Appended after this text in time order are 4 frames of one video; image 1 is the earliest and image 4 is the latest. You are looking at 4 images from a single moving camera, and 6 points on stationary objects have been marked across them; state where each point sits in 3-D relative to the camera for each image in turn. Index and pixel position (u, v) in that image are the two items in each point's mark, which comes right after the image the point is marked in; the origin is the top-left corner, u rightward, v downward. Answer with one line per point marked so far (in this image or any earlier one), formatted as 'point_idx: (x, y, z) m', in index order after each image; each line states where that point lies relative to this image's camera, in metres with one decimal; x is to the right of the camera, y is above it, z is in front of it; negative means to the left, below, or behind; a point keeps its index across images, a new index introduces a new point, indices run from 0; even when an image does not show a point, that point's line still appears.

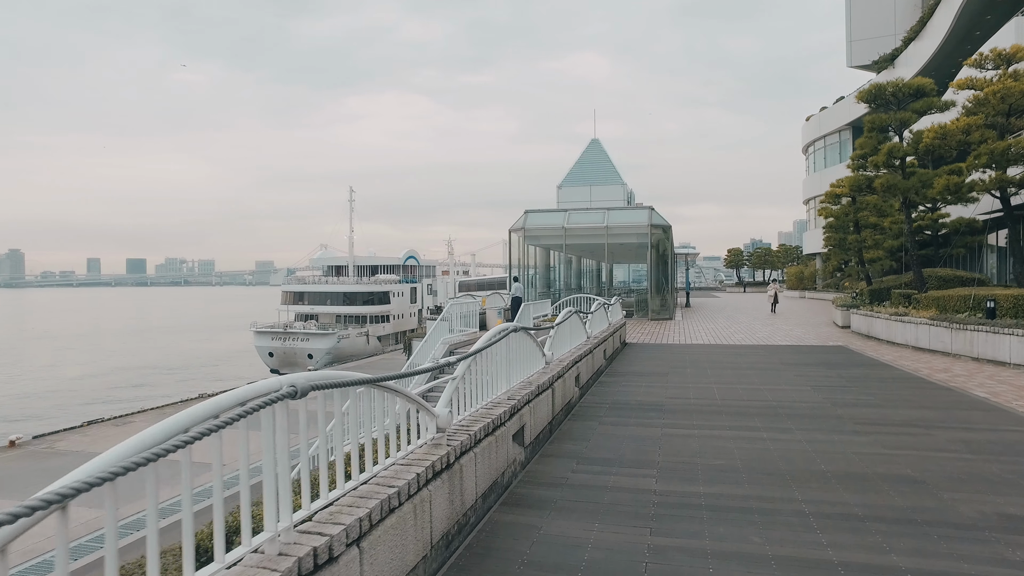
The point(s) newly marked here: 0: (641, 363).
0: (+2.0, -1.2, +10.7) m
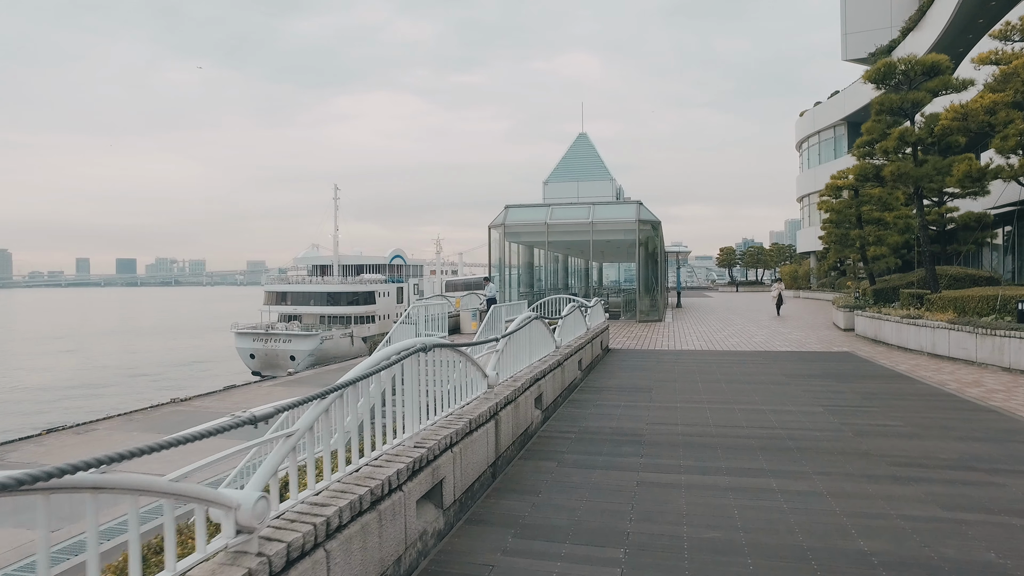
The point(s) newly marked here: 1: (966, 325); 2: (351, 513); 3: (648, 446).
0: (+1.5, -1.2, +9.3) m
1: (+6.5, -0.5, +10.0) m
2: (-0.6, -0.8, +2.6) m
3: (+1.0, -1.2, +5.3) m
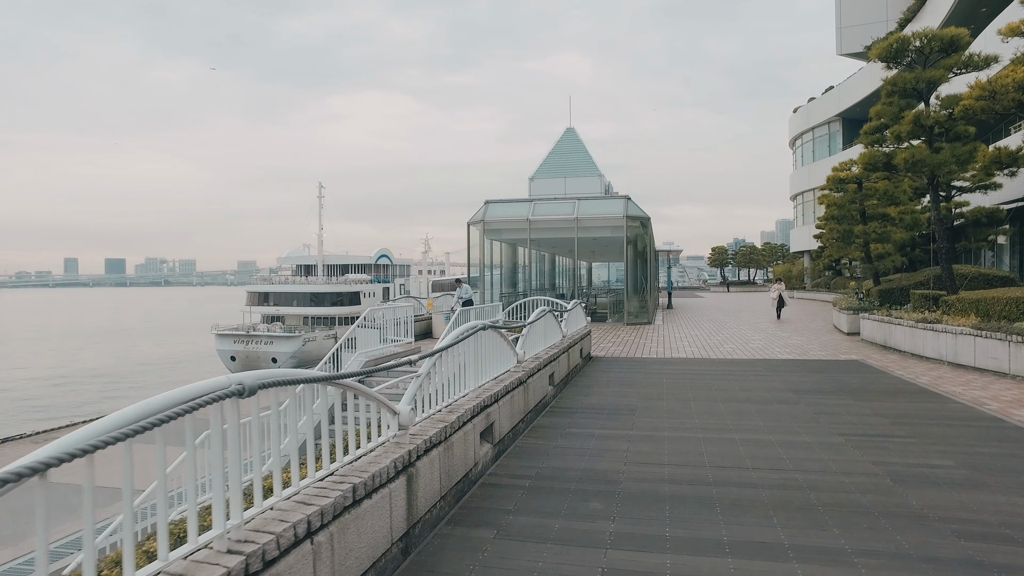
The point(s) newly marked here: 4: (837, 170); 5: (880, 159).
0: (+1.0, -1.2, +8.0) m
1: (+6.0, -0.5, +8.7) m
2: (-1.0, -0.8, +1.3) m
3: (+0.6, -1.2, +4.0) m
4: (+7.6, +2.8, +16.4) m
5: (+6.1, +2.1, +11.6) m
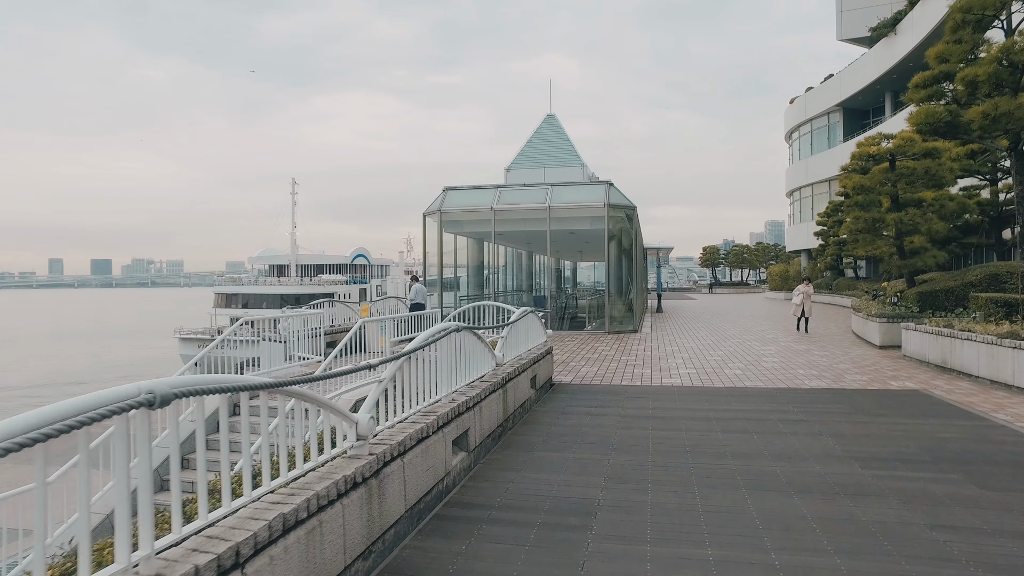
0: (+0.3, -1.2, +4.9) m
1: (+5.3, -0.6, +5.7) m
2: (-1.6, -0.8, -1.8) m
3: (-0.1, -1.2, +1.0) m
4: (+6.8, +2.7, +13.4) m
5: (+5.3, +2.1, +8.6) m
